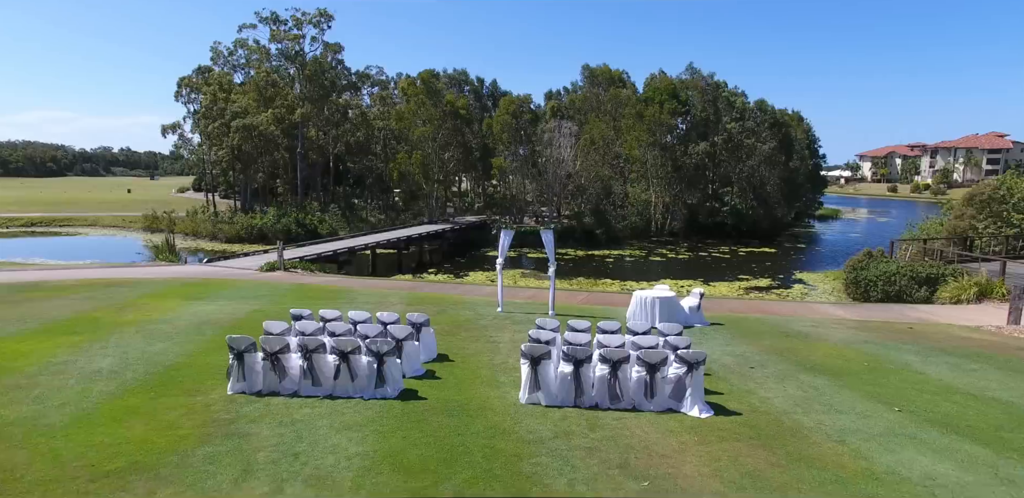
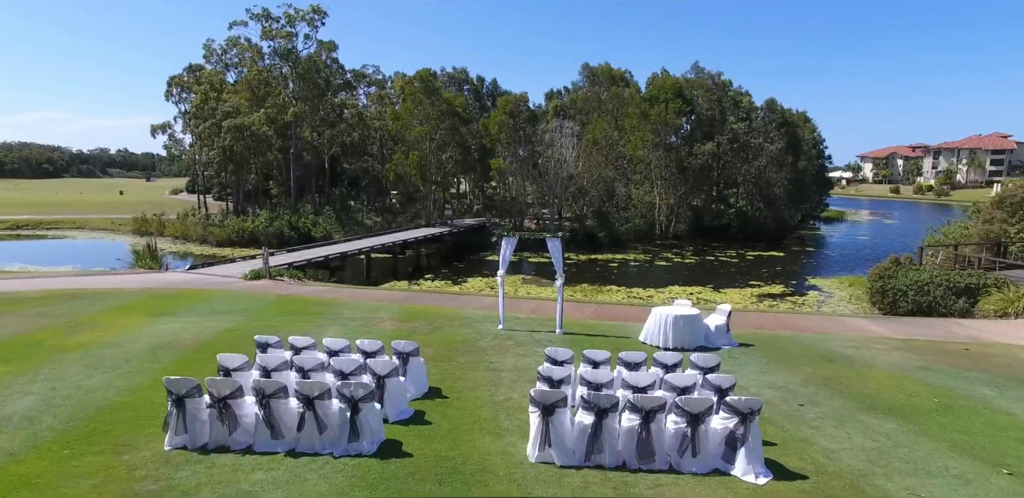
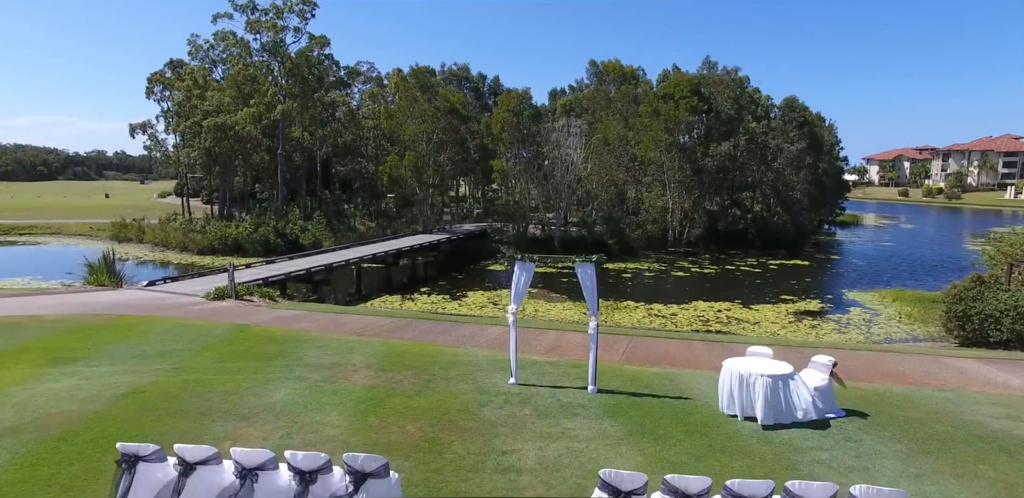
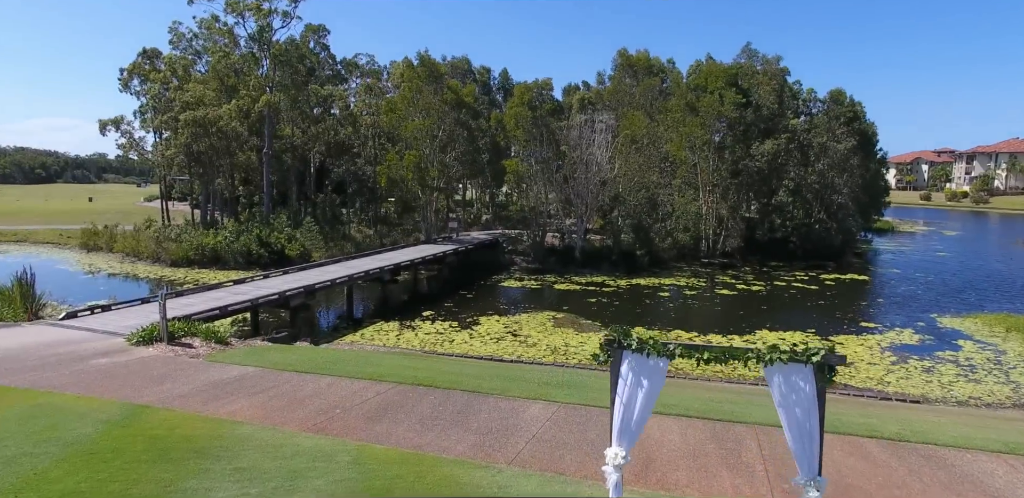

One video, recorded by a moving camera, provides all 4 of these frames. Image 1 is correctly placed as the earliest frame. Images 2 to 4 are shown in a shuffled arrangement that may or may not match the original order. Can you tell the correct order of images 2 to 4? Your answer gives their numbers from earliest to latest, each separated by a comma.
2, 3, 4
